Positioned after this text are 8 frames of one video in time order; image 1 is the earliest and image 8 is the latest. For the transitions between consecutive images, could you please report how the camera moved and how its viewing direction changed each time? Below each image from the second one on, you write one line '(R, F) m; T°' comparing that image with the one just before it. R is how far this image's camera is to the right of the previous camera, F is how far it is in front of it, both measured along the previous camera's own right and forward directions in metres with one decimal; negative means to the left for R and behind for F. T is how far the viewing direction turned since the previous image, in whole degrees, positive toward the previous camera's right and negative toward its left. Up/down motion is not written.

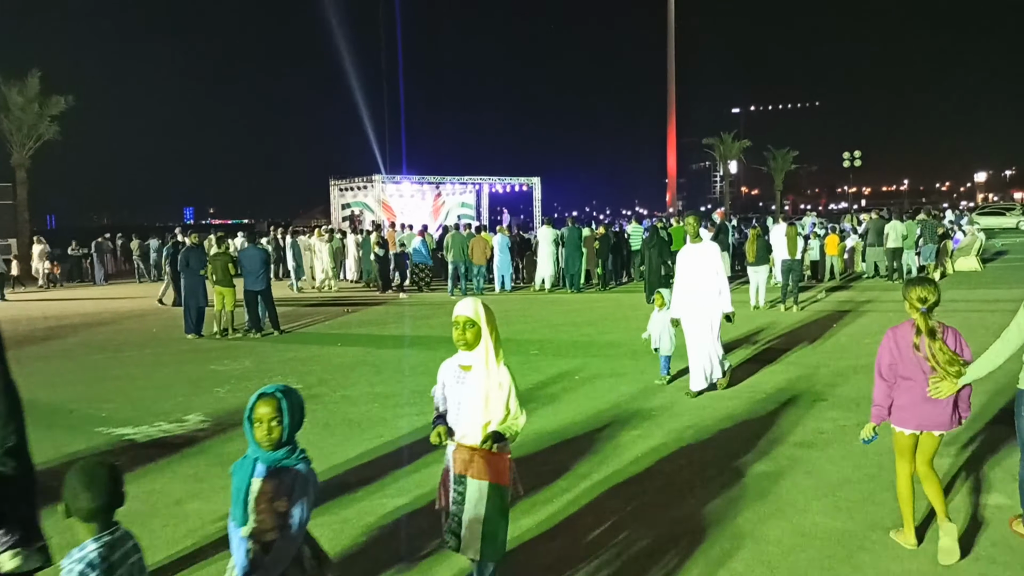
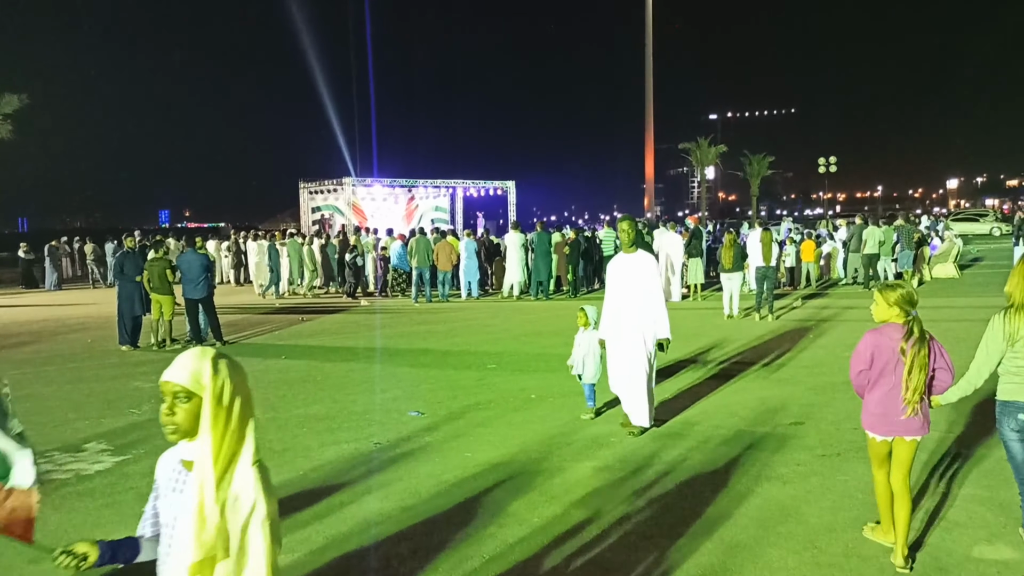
(+0.3, +0.8) m; +2°
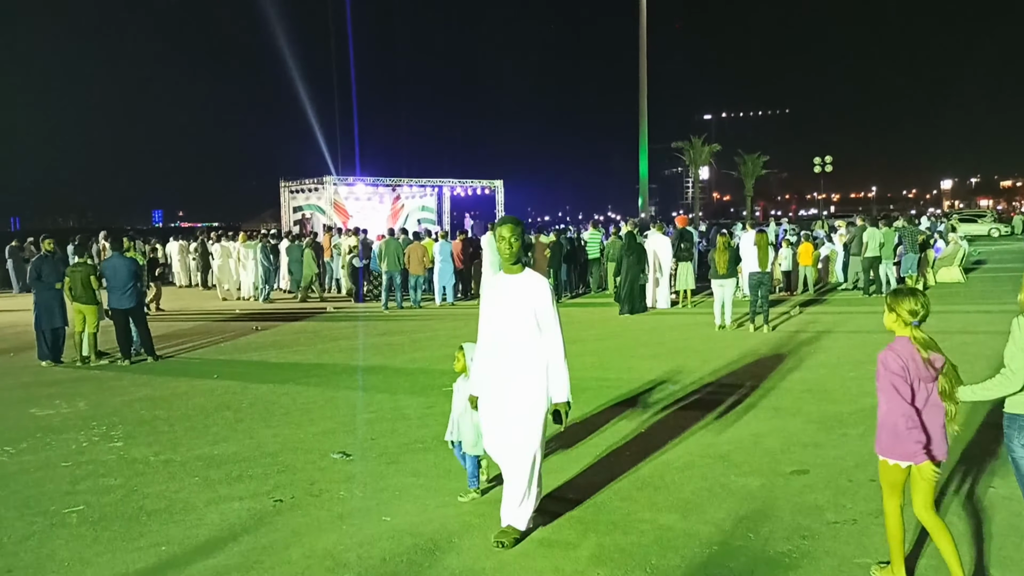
(+0.4, +1.3) m; 0°
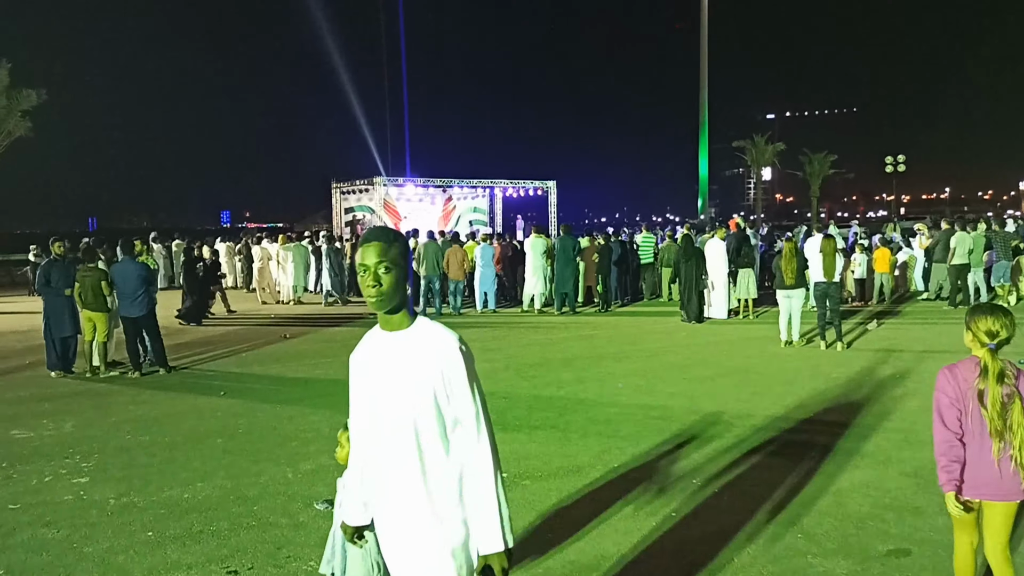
(+0.3, +1.2) m; -4°
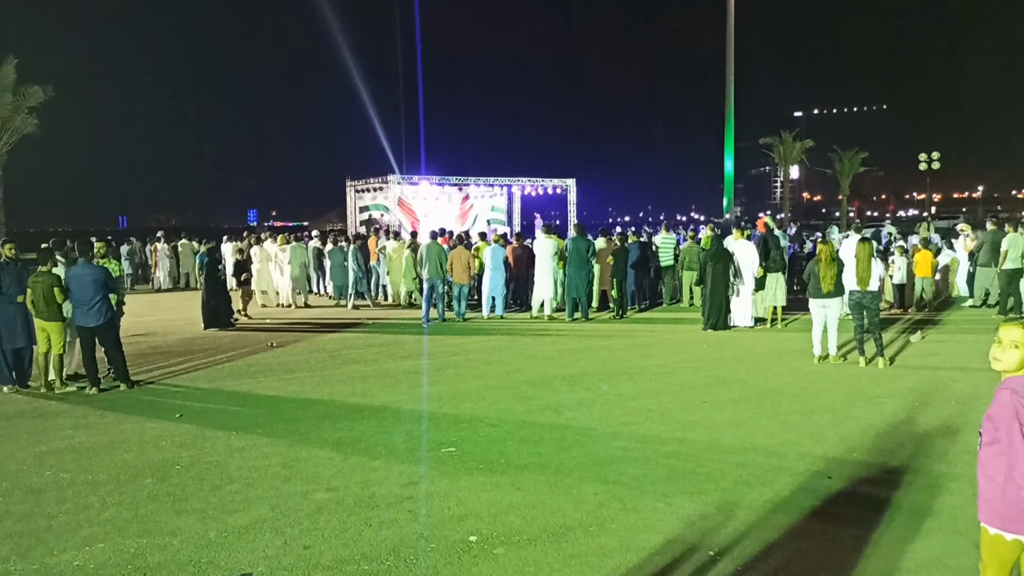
(+0.3, +1.2) m; -2°
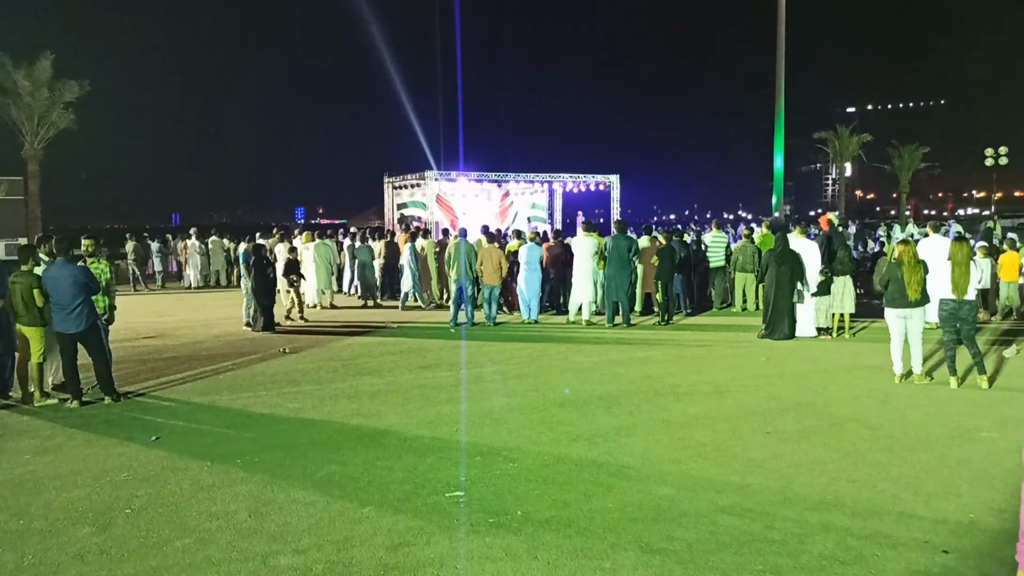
(+0.2, +1.3) m; -3°
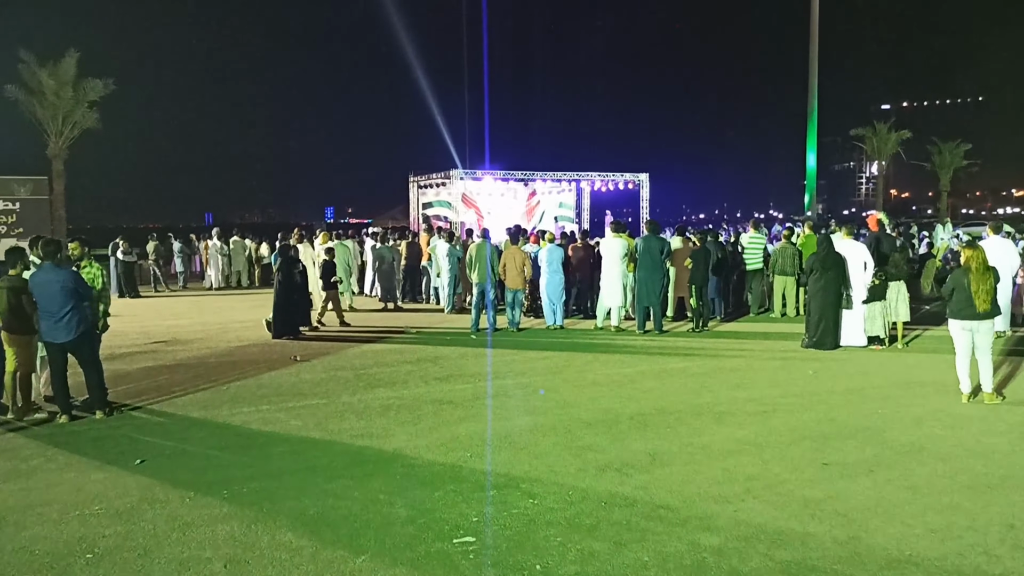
(0.0, +0.8) m; -2°
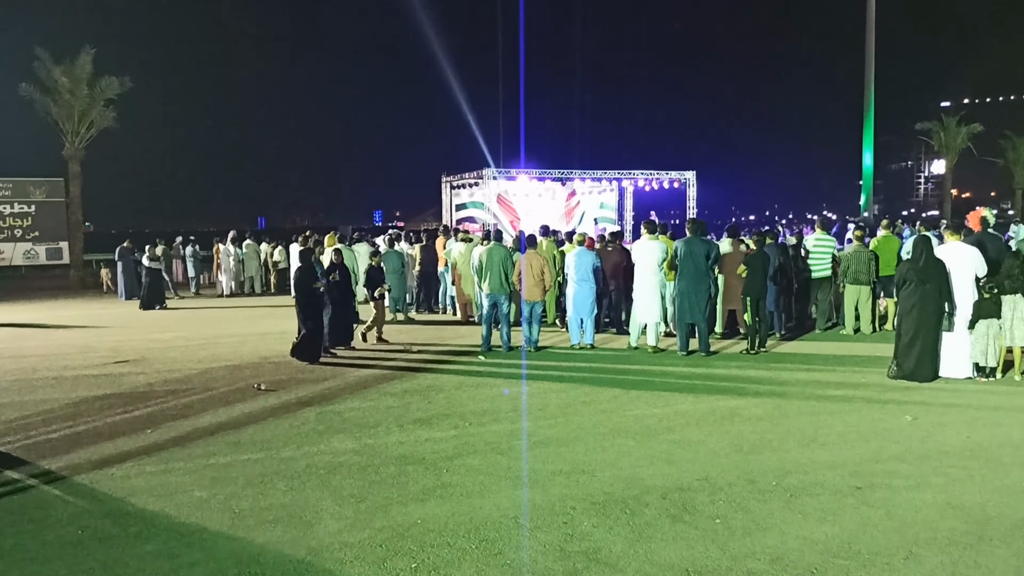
(+0.5, +2.2) m; -4°
